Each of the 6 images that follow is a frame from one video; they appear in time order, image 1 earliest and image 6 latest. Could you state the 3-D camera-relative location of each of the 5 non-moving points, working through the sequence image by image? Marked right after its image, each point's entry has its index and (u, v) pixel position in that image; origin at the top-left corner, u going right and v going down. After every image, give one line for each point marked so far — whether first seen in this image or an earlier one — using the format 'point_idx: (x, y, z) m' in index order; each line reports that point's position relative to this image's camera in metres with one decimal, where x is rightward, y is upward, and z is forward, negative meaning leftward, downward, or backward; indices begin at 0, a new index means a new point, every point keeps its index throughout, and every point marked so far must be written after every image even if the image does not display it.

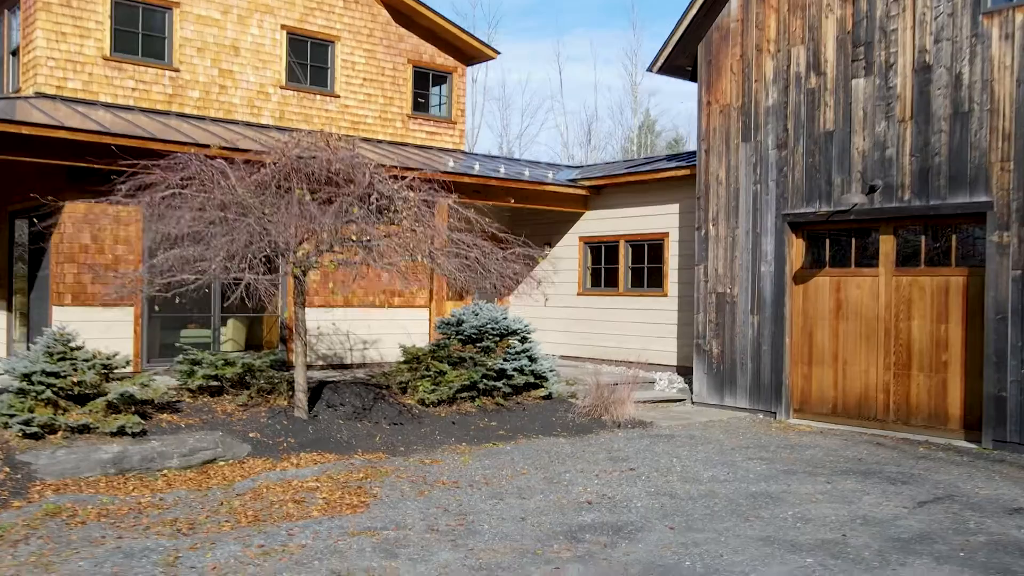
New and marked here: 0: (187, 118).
0: (-6.2, +3.3, +11.1) m
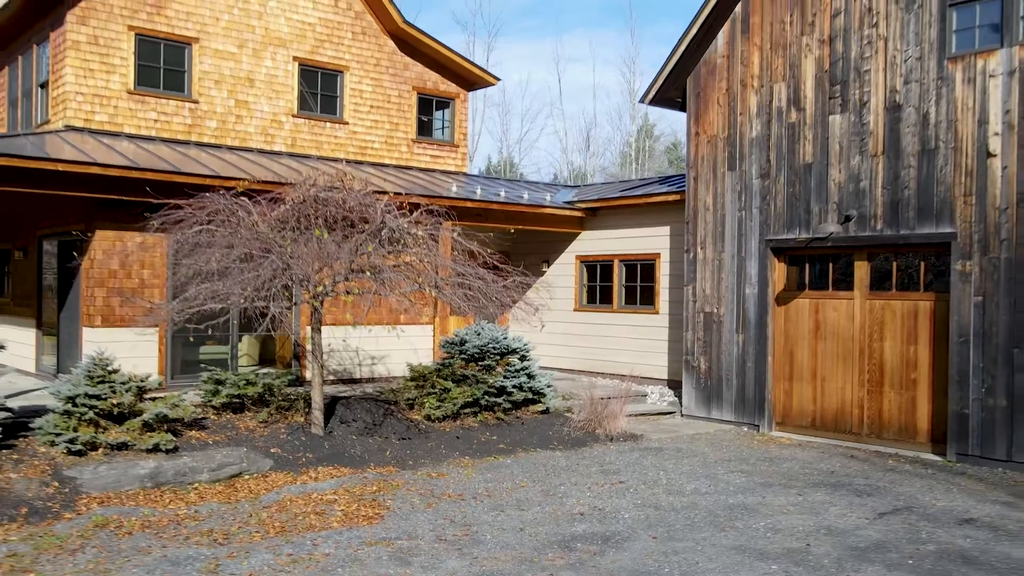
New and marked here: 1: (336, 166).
0: (-6.2, +2.9, +11.8) m
1: (-3.9, +2.7, +12.7) m
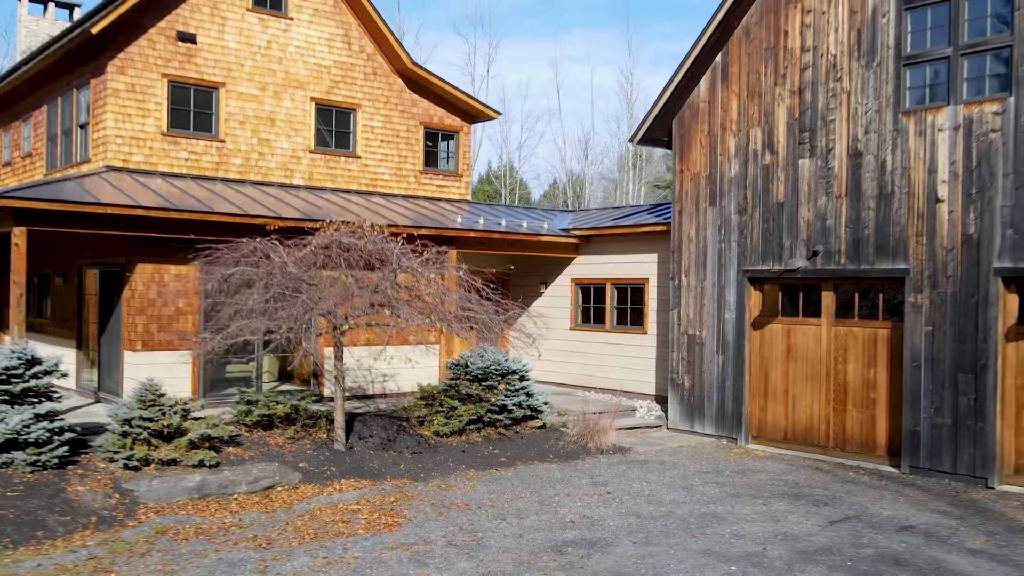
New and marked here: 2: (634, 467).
0: (-6.2, +2.3, +12.9) m
1: (-3.8, +2.1, +13.8) m
2: (+2.2, -3.2, +10.5) m
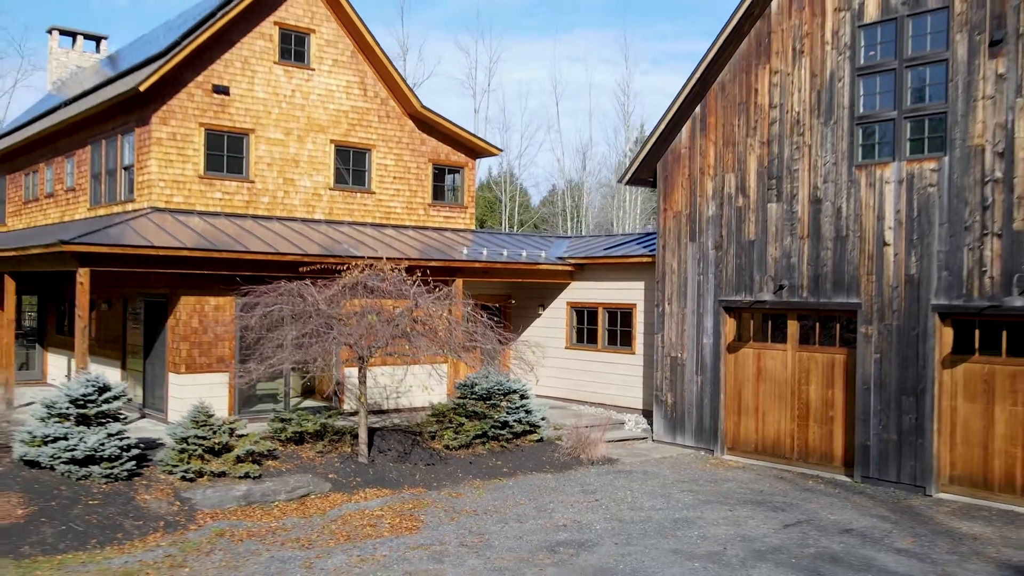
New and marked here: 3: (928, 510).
0: (-6.2, +1.7, +14.3) m
1: (-3.8, +1.5, +15.2) m
2: (+2.2, -3.9, +12.0) m
3: (+7.5, -4.0, +10.4) m
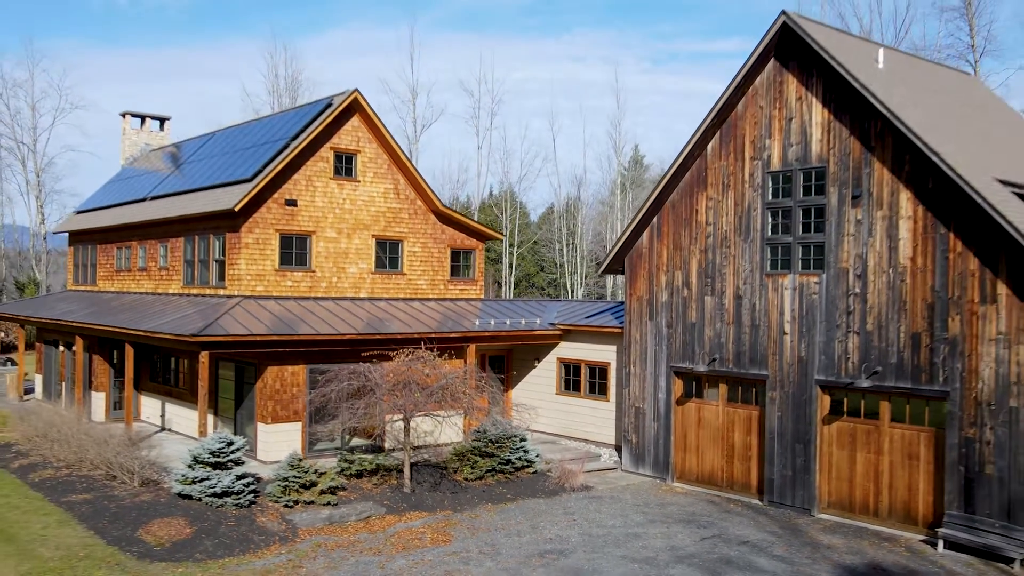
0: (-6.2, -0.4, +18.7) m
1: (-3.8, -0.6, +19.6) m
2: (+2.3, -6.0, +16.3) m
3: (+7.6, -6.1, +14.8) m
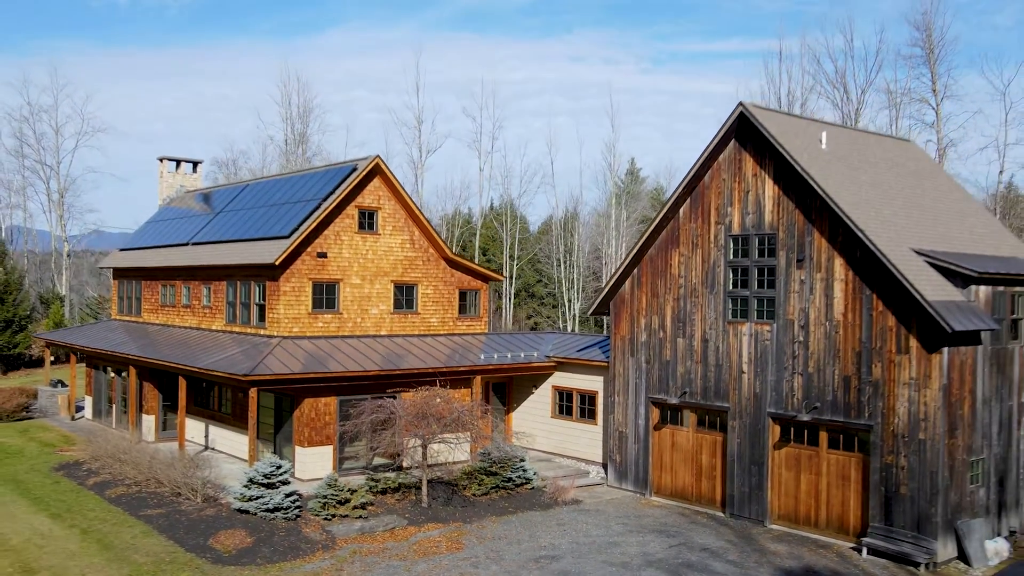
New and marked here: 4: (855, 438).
0: (-6.1, -1.9, +21.7) m
1: (-3.8, -2.1, +22.5) m
2: (+2.3, -7.5, +19.3) m
3: (+7.6, -7.6, +17.8) m
4: (+10.1, -4.4, +17.1) m
